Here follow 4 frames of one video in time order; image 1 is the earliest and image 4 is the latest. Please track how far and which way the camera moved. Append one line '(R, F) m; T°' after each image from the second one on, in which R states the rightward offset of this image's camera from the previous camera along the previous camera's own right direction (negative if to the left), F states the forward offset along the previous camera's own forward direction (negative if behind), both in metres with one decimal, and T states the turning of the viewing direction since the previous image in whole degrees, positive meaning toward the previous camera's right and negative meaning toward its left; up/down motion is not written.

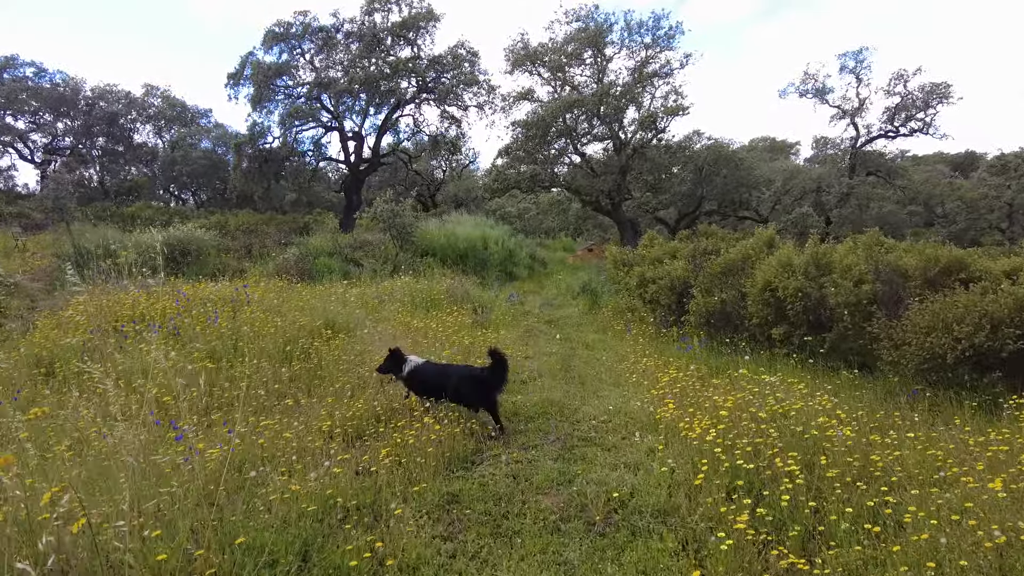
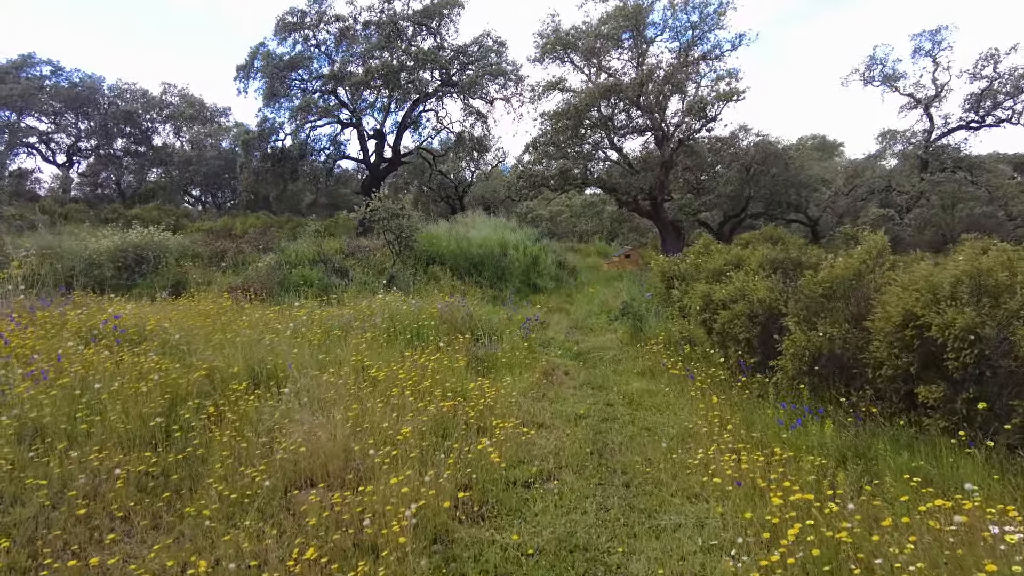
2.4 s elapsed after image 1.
(+0.2, +2.1) m; -3°
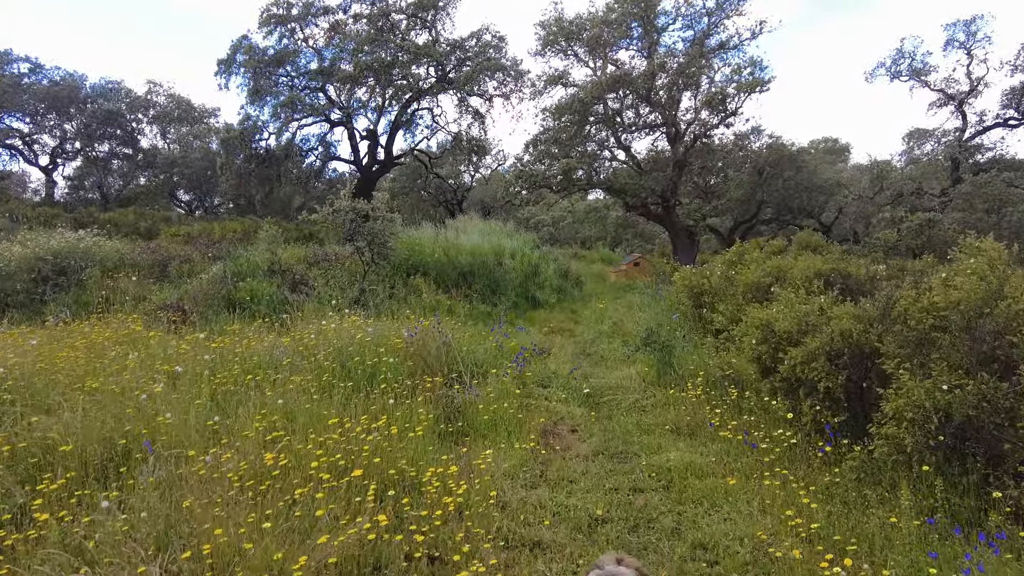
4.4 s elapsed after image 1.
(+0.1, +1.5) m; 0°
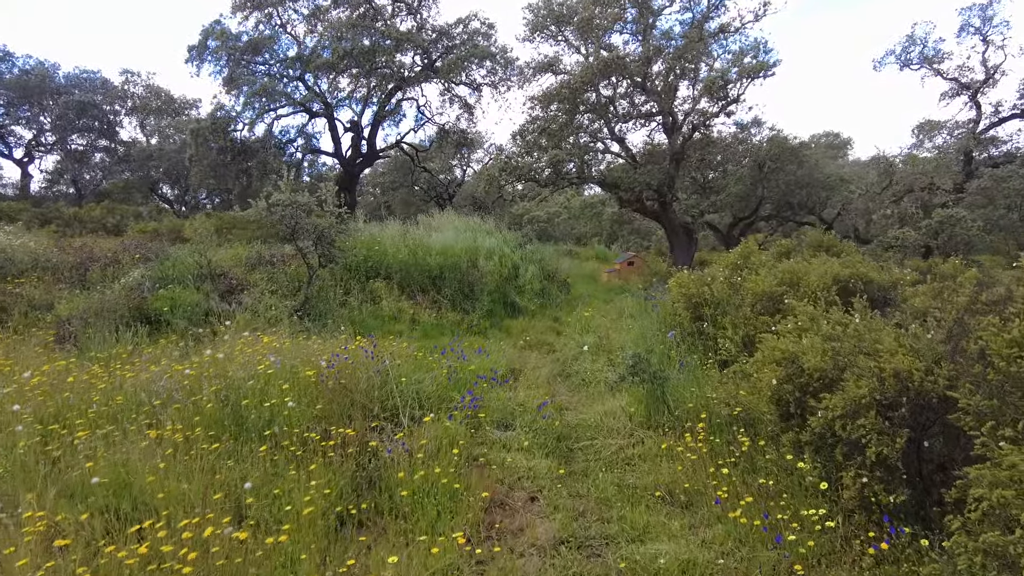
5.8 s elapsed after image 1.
(+0.3, +1.1) m; 0°
